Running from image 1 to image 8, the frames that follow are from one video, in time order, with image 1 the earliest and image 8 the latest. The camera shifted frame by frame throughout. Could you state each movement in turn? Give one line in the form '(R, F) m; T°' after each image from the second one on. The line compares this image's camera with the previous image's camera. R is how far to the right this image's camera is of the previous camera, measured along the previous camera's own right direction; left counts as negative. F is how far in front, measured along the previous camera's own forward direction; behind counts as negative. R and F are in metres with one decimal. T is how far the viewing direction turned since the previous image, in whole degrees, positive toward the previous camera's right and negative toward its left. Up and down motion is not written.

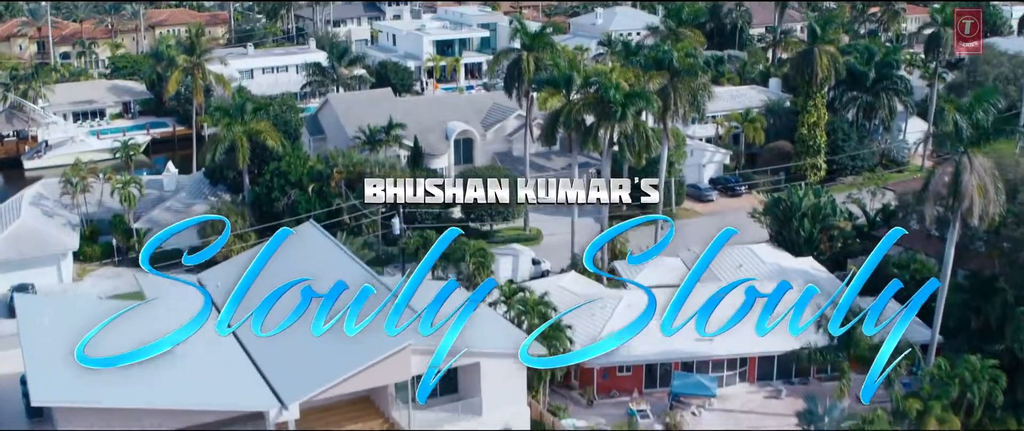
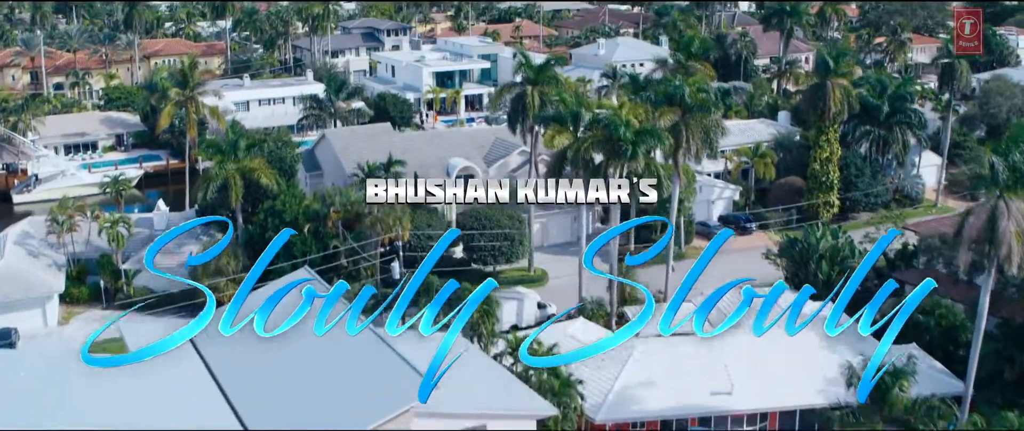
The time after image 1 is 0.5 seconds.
(-0.2, +1.6) m; 0°
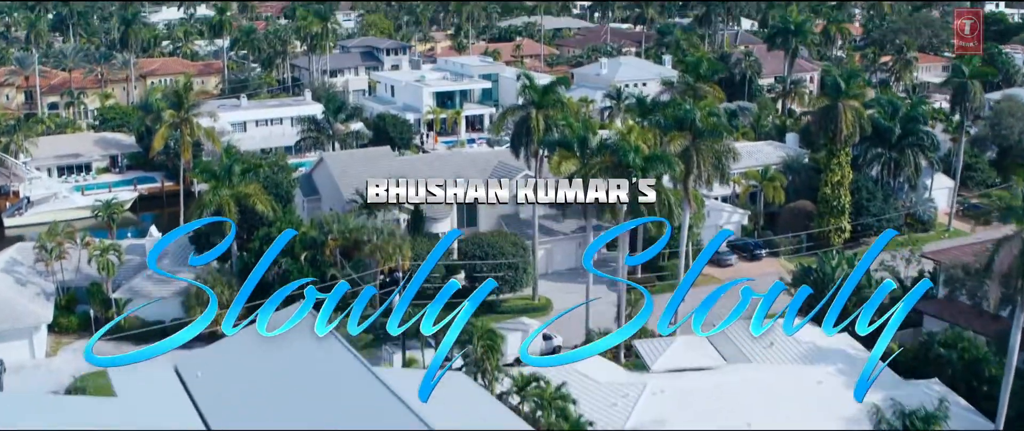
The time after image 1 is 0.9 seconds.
(-0.1, +1.3) m; 0°
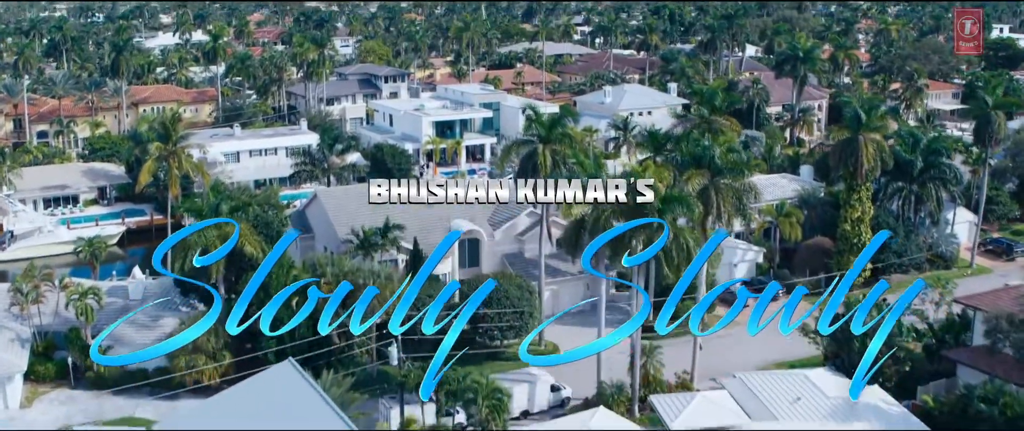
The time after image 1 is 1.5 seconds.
(-0.2, +2.3) m; 0°
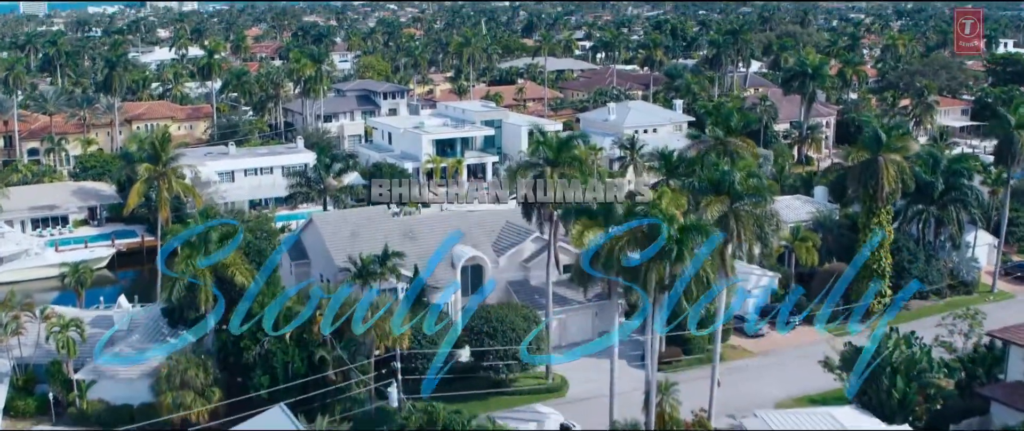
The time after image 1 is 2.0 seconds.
(-0.2, +1.9) m; 0°
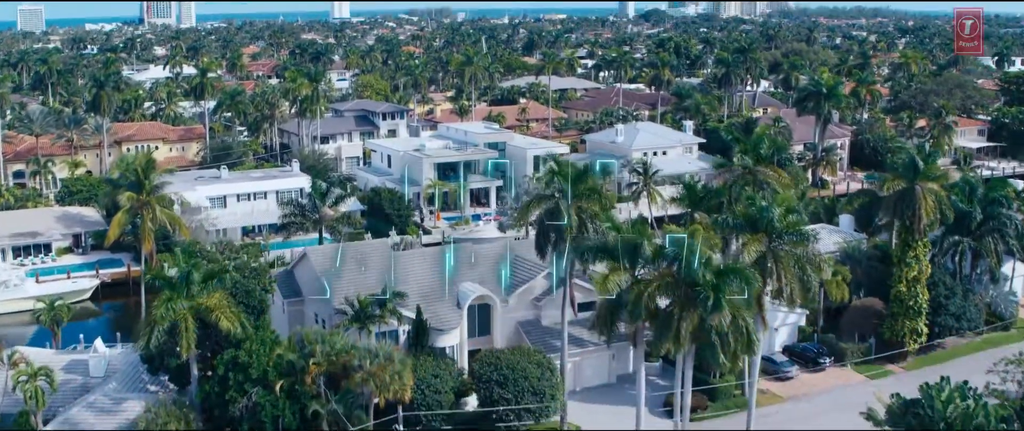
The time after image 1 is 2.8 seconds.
(-0.3, +3.0) m; 0°
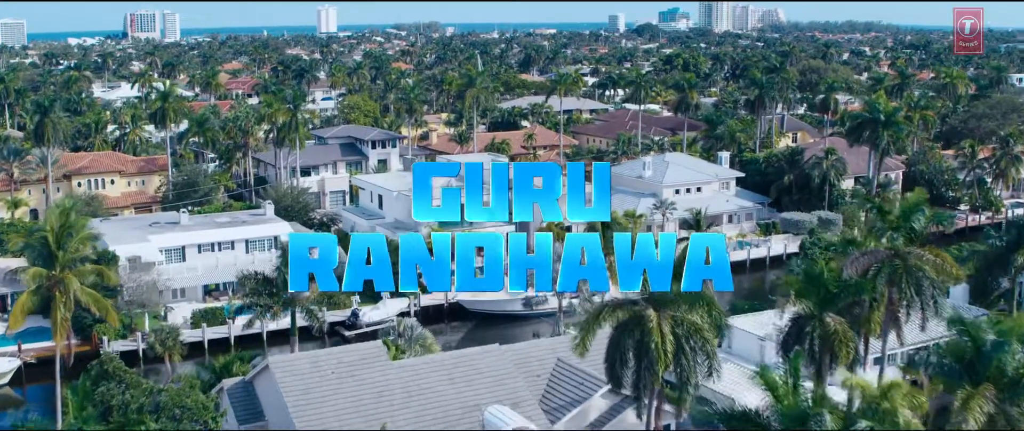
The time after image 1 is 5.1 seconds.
(-1.2, +10.4) m; +1°
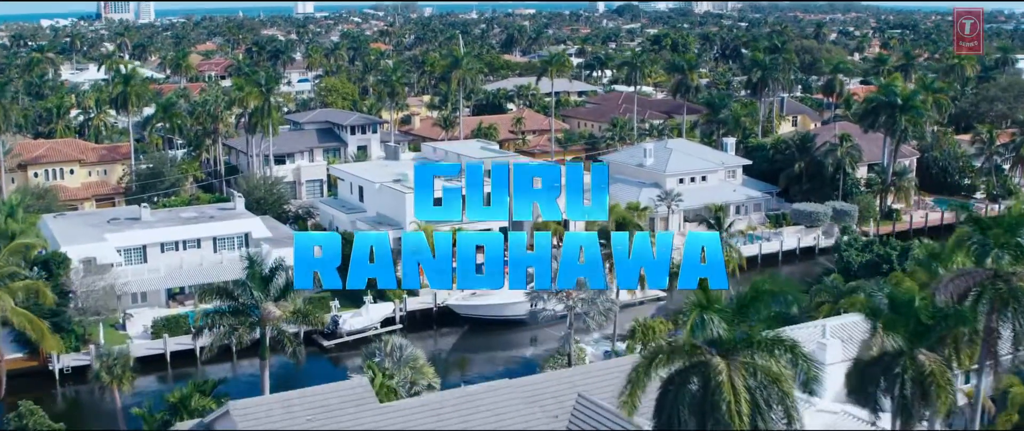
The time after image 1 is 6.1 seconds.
(-0.6, +4.7) m; +1°
